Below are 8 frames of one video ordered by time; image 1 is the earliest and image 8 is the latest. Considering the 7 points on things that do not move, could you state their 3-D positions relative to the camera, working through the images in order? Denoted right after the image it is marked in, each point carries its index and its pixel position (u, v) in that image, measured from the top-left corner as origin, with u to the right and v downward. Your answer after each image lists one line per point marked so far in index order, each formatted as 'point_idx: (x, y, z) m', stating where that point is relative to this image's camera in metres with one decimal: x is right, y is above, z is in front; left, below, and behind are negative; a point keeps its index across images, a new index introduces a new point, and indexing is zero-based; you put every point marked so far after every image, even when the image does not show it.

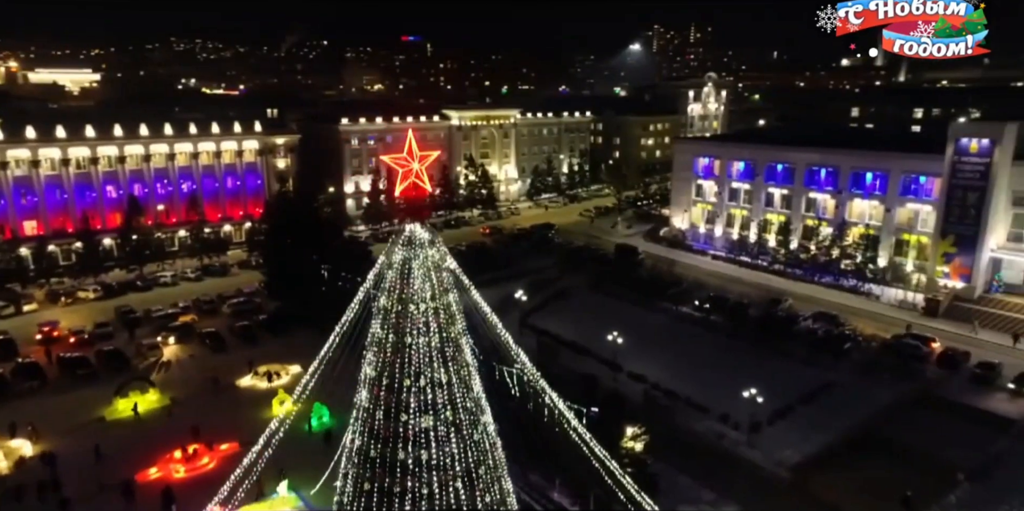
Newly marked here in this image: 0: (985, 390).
0: (+14.0, -4.0, +20.0) m
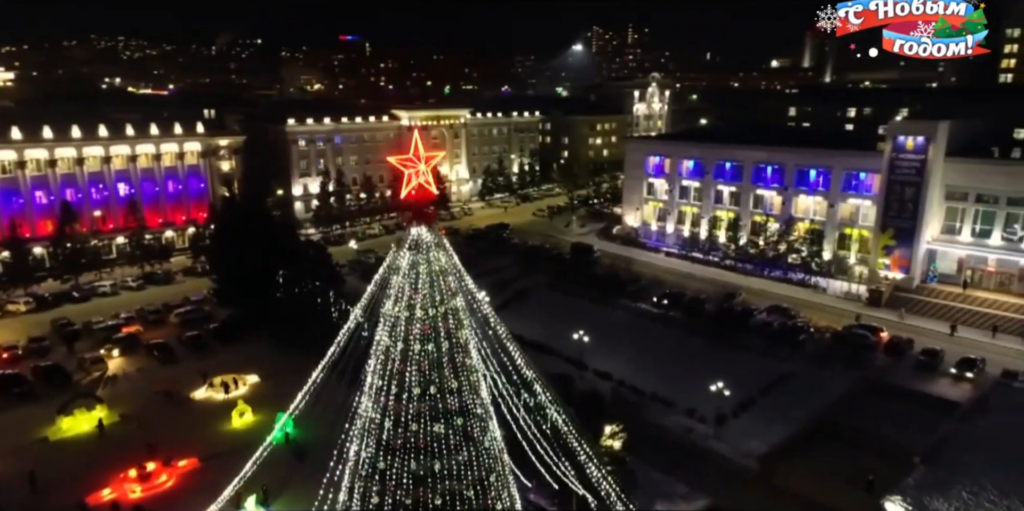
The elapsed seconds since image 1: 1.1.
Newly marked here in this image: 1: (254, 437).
0: (+13.1, -3.8, +21.1) m
1: (-6.9, -4.8, +17.9) m
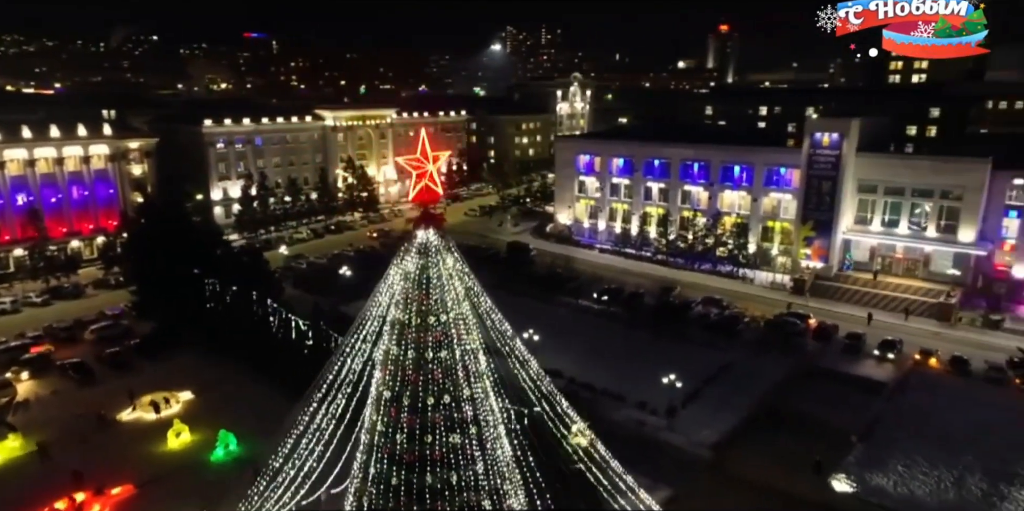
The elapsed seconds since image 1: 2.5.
0: (+11.4, -3.4, +22.5) m
1: (-7.9, -5.0, +16.9) m
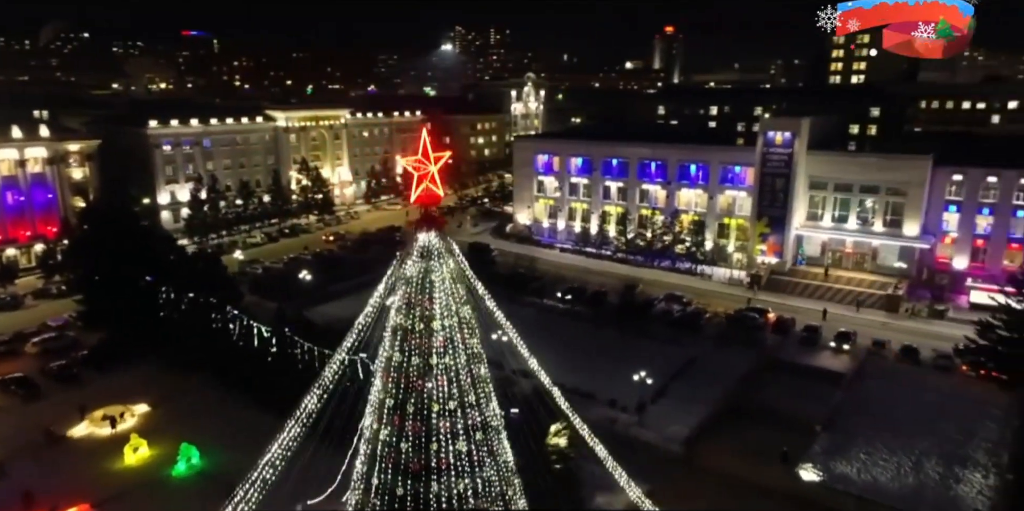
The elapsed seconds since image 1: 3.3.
0: (+10.4, -3.2, +23.2) m
1: (-8.5, -5.2, +16.1) m
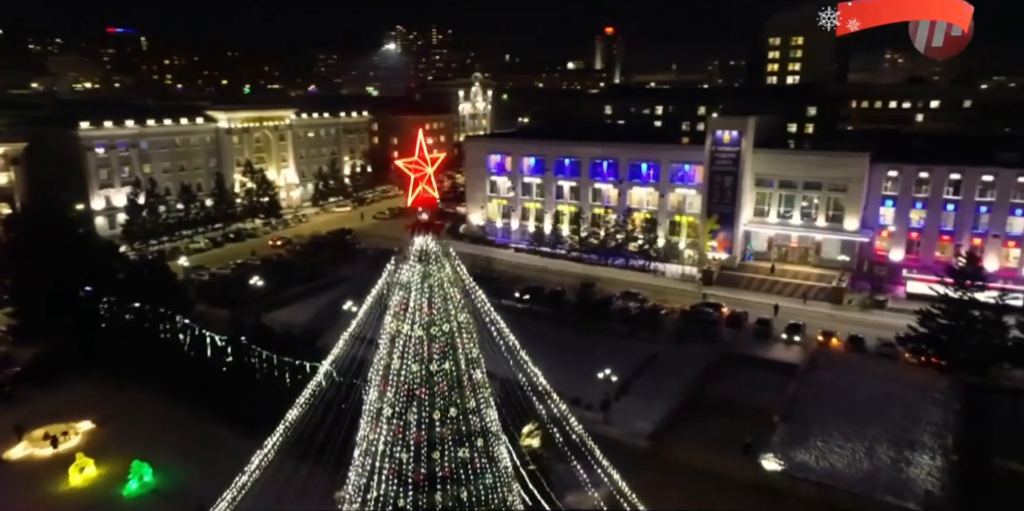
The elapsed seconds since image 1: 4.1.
0: (+9.0, -3.1, +23.9) m
1: (-9.2, -5.4, +15.3) m
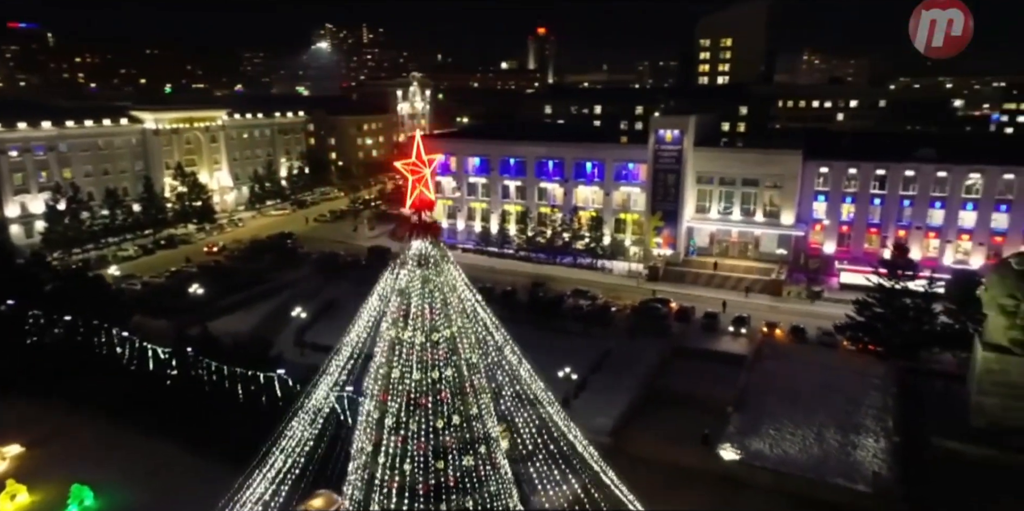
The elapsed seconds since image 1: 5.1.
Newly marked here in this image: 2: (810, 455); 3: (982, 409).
0: (+7.4, -2.9, +24.5) m
1: (-9.9, -5.6, +14.2) m
2: (+7.7, -5.1, +17.5) m
3: (+11.6, -3.9, +16.8) m
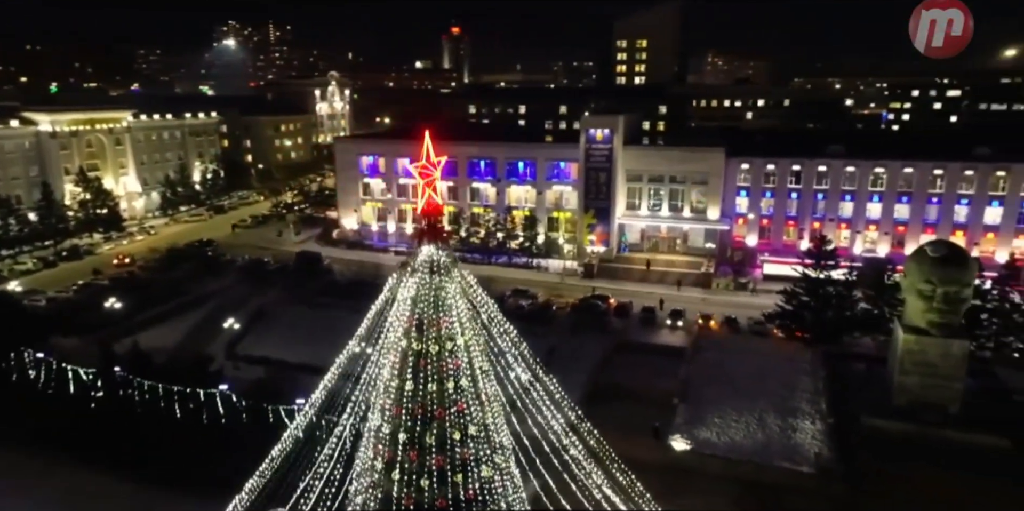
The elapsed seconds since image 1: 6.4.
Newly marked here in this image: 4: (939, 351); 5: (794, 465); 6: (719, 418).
0: (+5.3, -2.7, +25.1) m
1: (-10.5, -5.9, +12.8) m
2: (+6.5, -5.0, +18.1) m
3: (+10.4, -3.6, +18.0) m
4: (+10.7, -2.4, +17.1) m
5: (+6.9, -5.1, +16.6) m
6: (+5.9, -4.6, +19.2) m
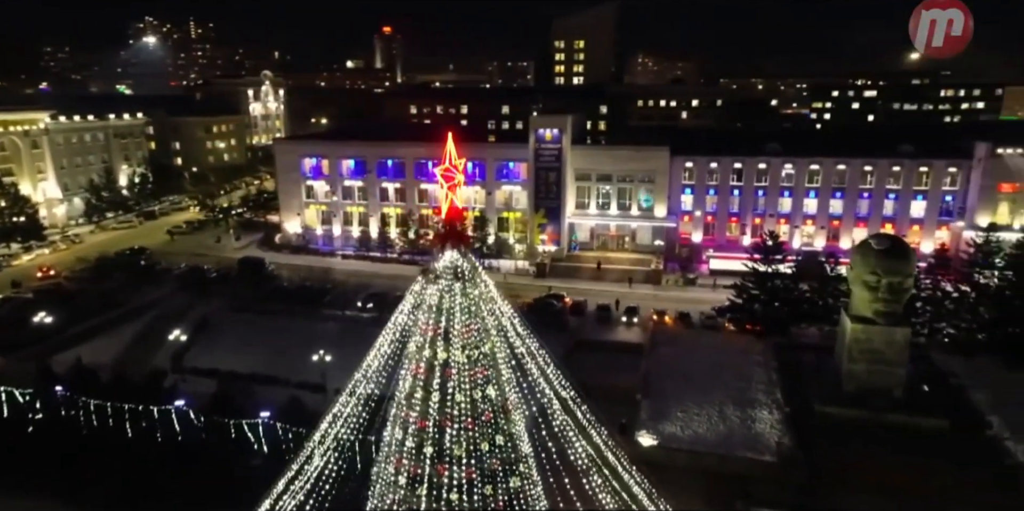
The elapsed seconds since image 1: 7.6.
0: (+3.7, -2.7, +25.3) m
1: (-10.7, -6.2, +11.5) m
2: (+5.7, -4.9, +18.5) m
3: (+9.5, -3.4, +18.7) m
4: (+9.9, -2.2, +17.9) m
5: (+6.2, -5.0, +17.0) m
6: (+4.9, -4.5, +19.5) m
